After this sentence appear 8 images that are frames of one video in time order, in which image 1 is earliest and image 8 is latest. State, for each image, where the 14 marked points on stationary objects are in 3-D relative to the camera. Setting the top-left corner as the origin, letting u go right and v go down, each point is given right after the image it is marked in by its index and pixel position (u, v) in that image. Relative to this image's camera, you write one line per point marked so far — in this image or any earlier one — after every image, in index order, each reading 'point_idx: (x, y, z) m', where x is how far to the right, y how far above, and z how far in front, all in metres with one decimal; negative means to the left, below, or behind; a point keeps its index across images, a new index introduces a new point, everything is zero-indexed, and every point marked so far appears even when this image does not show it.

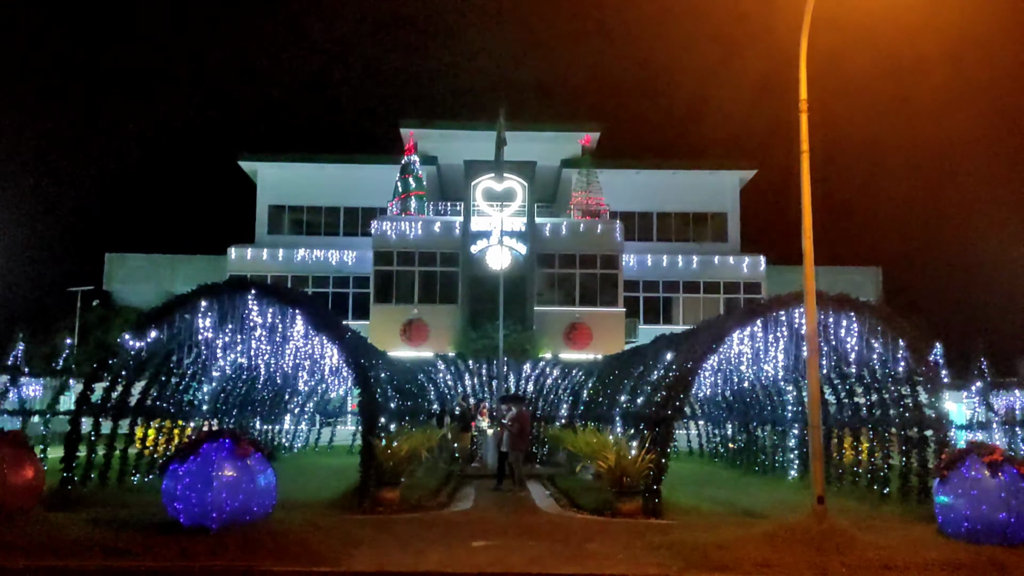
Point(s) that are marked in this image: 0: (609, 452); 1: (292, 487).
0: (+1.7, -2.8, +15.2) m
1: (-4.1, -3.8, +16.1) m
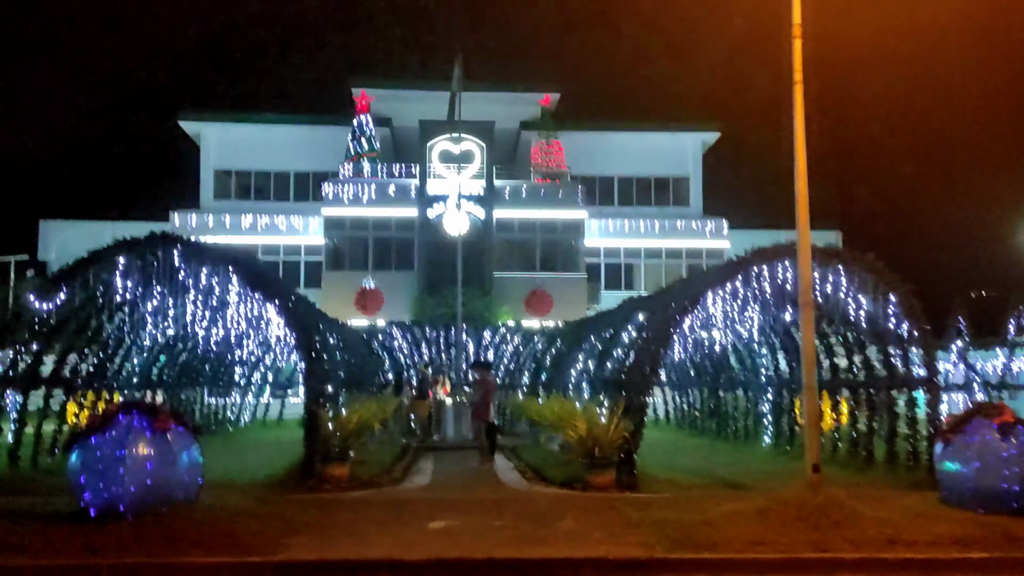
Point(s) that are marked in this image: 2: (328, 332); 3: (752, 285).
0: (+1.0, -2.1, +13.9) m
1: (-4.8, -3.1, +14.6) m
2: (-3.8, -0.9, +17.9) m
3: (+4.3, +0.1, +15.8) m
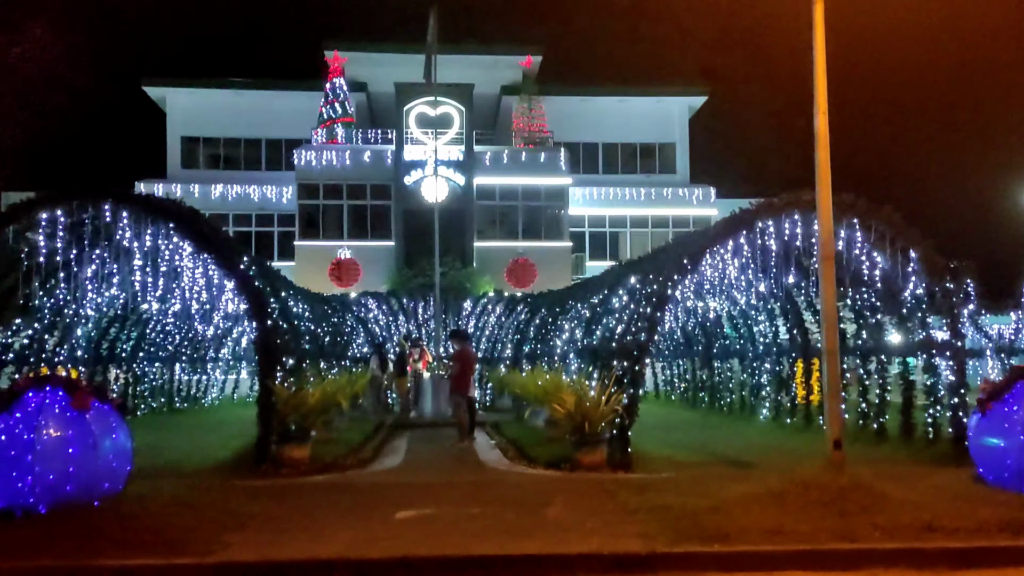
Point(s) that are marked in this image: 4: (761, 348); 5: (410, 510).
0: (+0.7, -1.5, +12.5) m
1: (-5.1, -2.5, +13.1) m
2: (-4.1, -0.2, +16.4) m
3: (+4.0, +0.8, +14.4) m
4: (+5.3, -1.3, +18.9) m
5: (-1.1, -2.4, +9.6) m
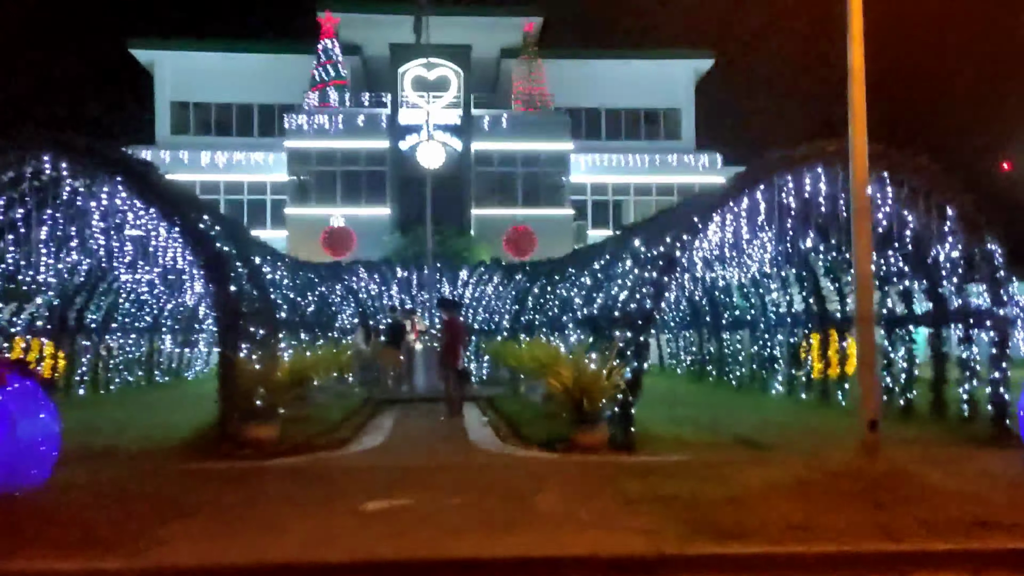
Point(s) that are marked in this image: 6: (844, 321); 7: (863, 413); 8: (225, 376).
0: (+0.6, -1.0, +11.3) m
1: (-5.2, -2.0, +11.9) m
2: (-4.2, +0.4, +15.1) m
3: (+3.8, +1.3, +13.1) m
4: (+5.3, -0.6, +17.7) m
5: (-1.2, -2.0, +8.4) m
6: (+5.6, -0.6, +14.9) m
7: (+3.4, -1.2, +8.5) m
8: (-3.5, -1.1, +10.8) m
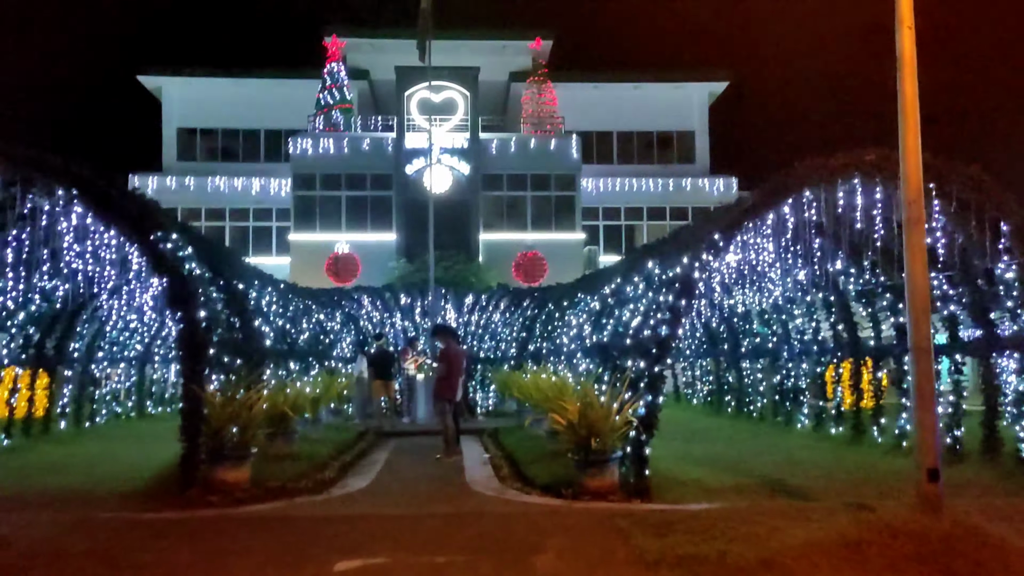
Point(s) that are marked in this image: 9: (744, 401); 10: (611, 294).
0: (+0.6, -1.3, +10.1) m
1: (-5.2, -2.3, +10.8) m
2: (-4.2, 0.0, +14.1) m
3: (+3.9, +1.0, +11.9) m
4: (+5.4, -1.1, +16.4) m
5: (-1.3, -2.2, +7.3) m
6: (+5.7, -1.0, +13.7) m
7: (+3.4, -1.4, +7.3) m
8: (-3.5, -1.4, +9.7) m
9: (+5.1, -2.5, +19.1) m
10: (+1.6, -0.1, +14.6) m
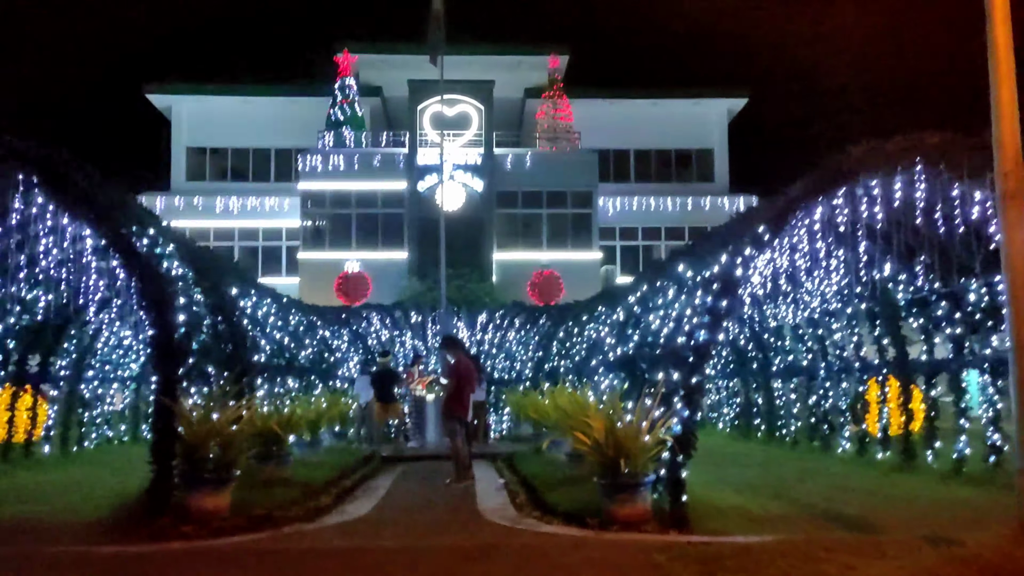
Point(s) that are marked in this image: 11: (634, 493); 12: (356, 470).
0: (+0.8, -1.3, +8.9) m
1: (-5.0, -2.4, +9.7) m
2: (-3.9, -0.1, +13.0) m
3: (+4.1, +0.9, +10.8) m
4: (+5.6, -1.3, +15.2) m
5: (-1.2, -2.2, +6.1) m
6: (+5.9, -1.1, +12.4) m
7: (+3.5, -1.3, +6.1) m
8: (-3.4, -1.4, +8.6) m
9: (+5.4, -2.8, +17.8) m
10: (+1.9, -0.2, +13.5) m
11: (+1.2, -1.9, +8.3) m
12: (-2.3, -2.7, +13.2) m
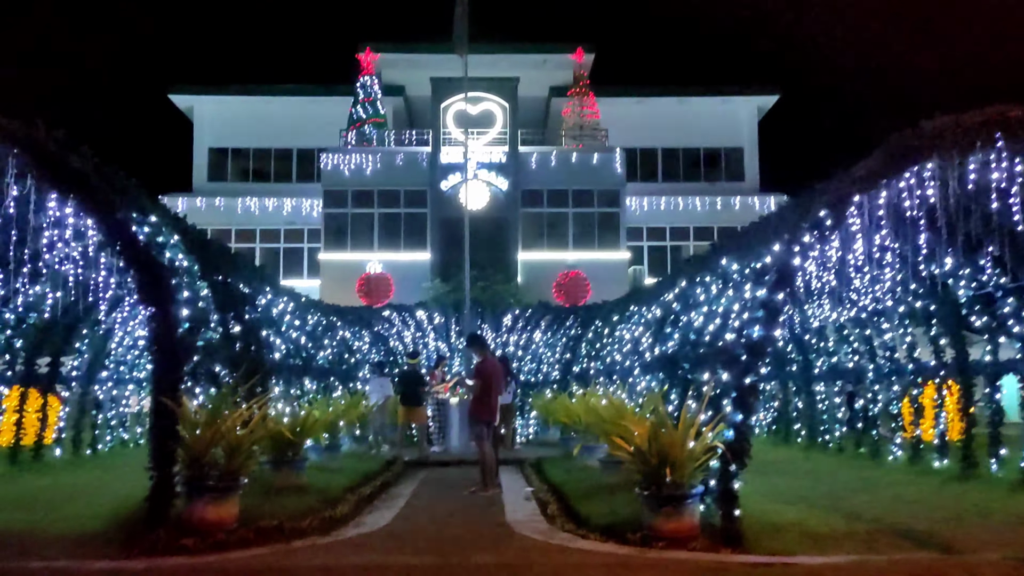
0: (+1.1, -1.2, +8.1) m
1: (-4.6, -2.3, +9.0) m
2: (-3.5, -0.1, +12.3) m
3: (+4.4, +1.0, +9.9) m
4: (+6.1, -1.2, +14.2) m
5: (-0.9, -2.1, +5.3) m
6: (+6.3, -1.0, +11.5) m
7: (+3.7, -1.2, +5.2) m
8: (-3.1, -1.3, +7.9) m
9: (+5.9, -2.7, +16.8) m
10: (+2.3, -0.2, +12.6) m
11: (+1.5, -1.9, +7.5) m
12: (-1.9, -2.7, +12.4) m
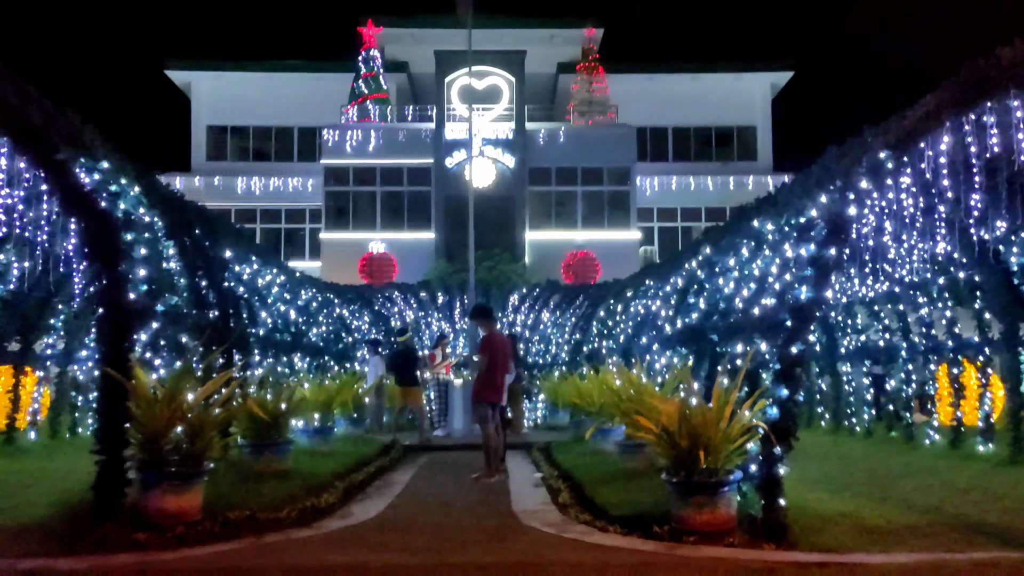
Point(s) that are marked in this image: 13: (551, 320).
0: (+1.2, -0.9, +7.1) m
1: (-4.6, -1.9, +8.0) m
2: (-3.4, +0.3, +11.3) m
3: (+4.5, +1.4, +8.8) m
4: (+6.2, -0.8, +13.1) m
5: (-0.9, -1.8, +4.3) m
6: (+6.4, -0.6, +10.4) m
7: (+3.8, -0.9, +4.1) m
8: (-3.0, -0.9, +6.8) m
9: (+6.1, -2.2, +15.8) m
10: (+2.4, +0.2, +11.6) m
11: (+1.5, -1.5, +6.4) m
12: (-1.8, -2.3, +11.4) m
13: (+0.8, -0.6, +19.2) m
